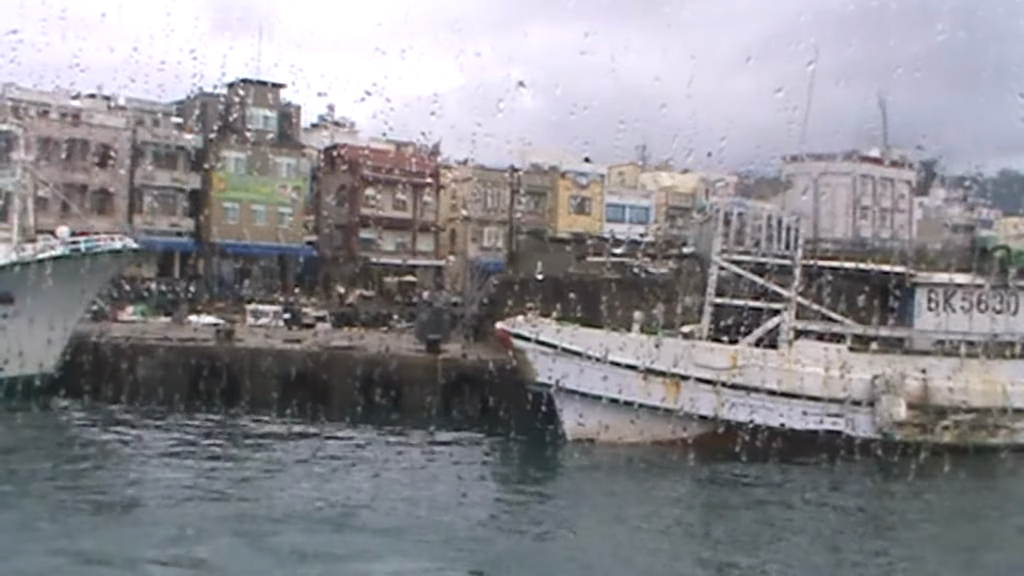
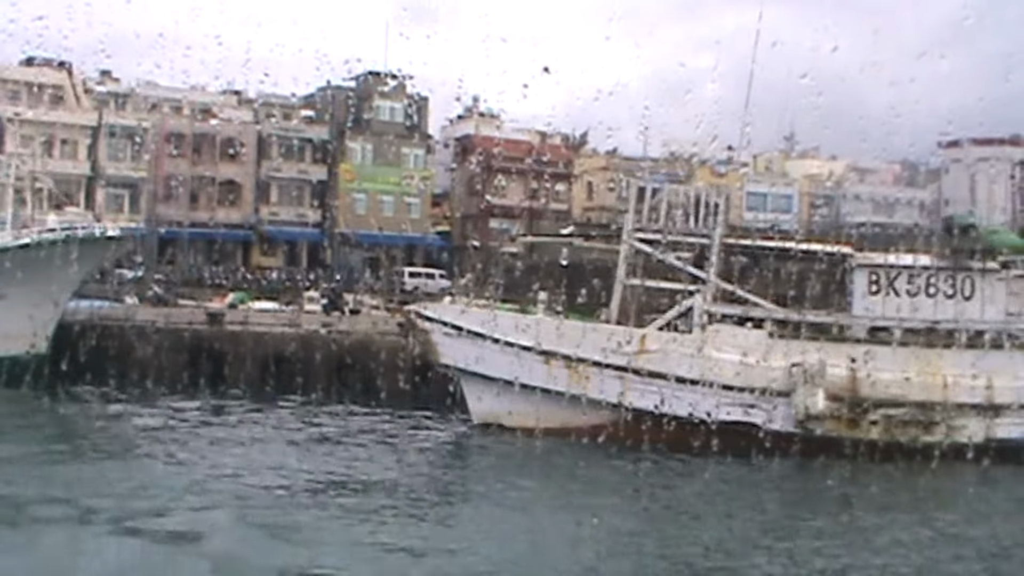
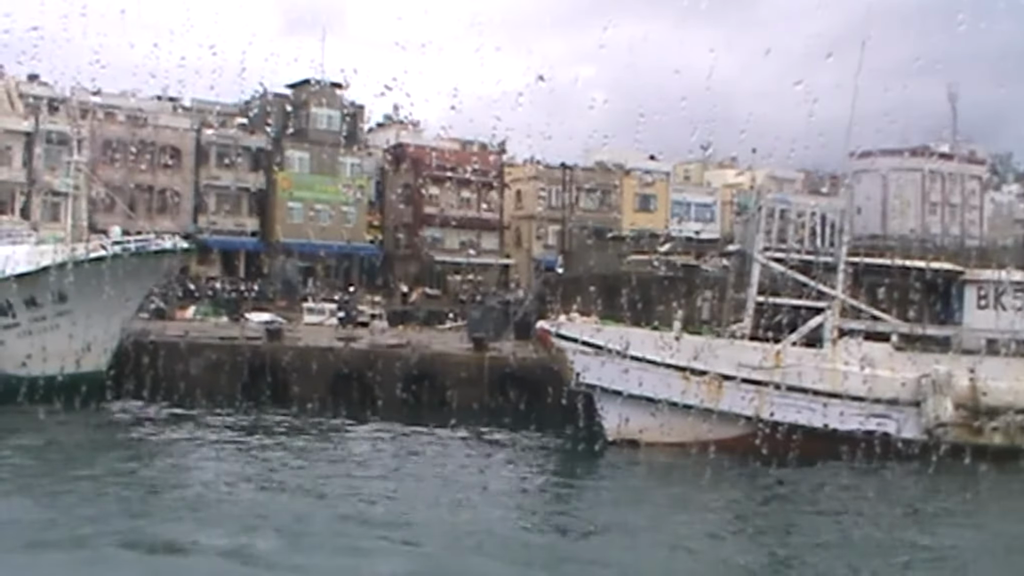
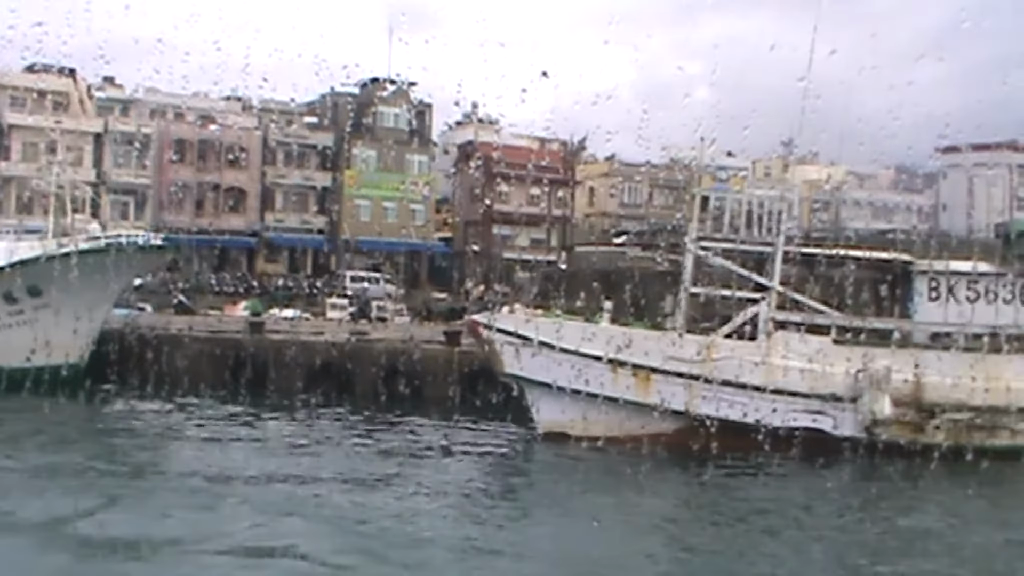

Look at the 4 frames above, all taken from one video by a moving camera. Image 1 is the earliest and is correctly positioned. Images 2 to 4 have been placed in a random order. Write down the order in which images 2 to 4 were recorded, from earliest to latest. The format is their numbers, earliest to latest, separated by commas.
3, 4, 2
